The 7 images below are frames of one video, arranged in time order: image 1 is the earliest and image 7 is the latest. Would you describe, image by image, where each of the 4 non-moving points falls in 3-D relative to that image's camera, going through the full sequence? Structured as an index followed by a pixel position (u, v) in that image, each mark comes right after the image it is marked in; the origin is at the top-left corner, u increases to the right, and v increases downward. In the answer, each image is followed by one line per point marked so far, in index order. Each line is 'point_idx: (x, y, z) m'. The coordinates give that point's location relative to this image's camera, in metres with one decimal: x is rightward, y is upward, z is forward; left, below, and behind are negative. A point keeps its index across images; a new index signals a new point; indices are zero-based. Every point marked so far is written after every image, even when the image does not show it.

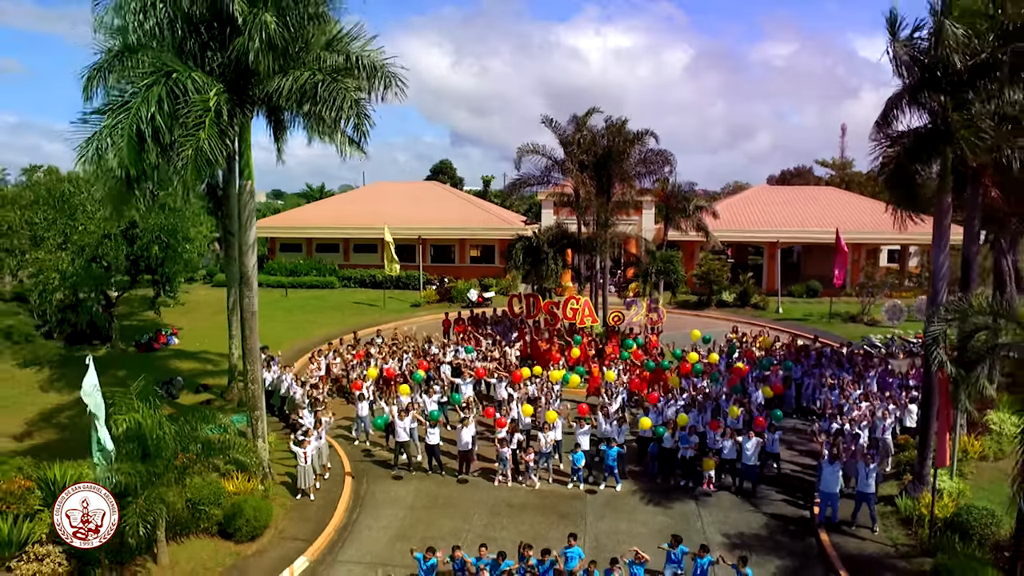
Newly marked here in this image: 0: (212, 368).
0: (-8.0, -2.1, +18.3) m
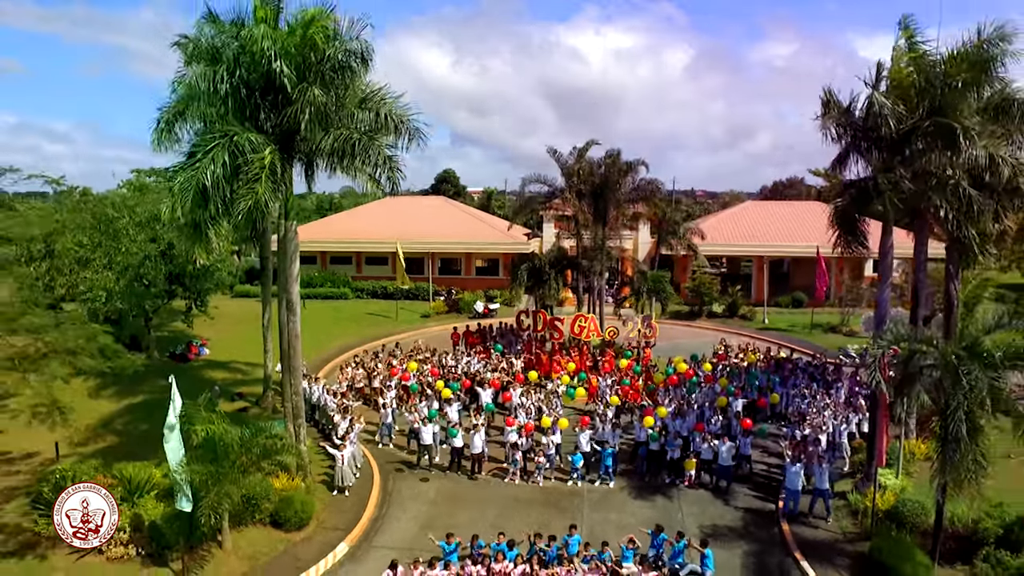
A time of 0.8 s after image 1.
0: (-7.9, -2.6, +20.1) m
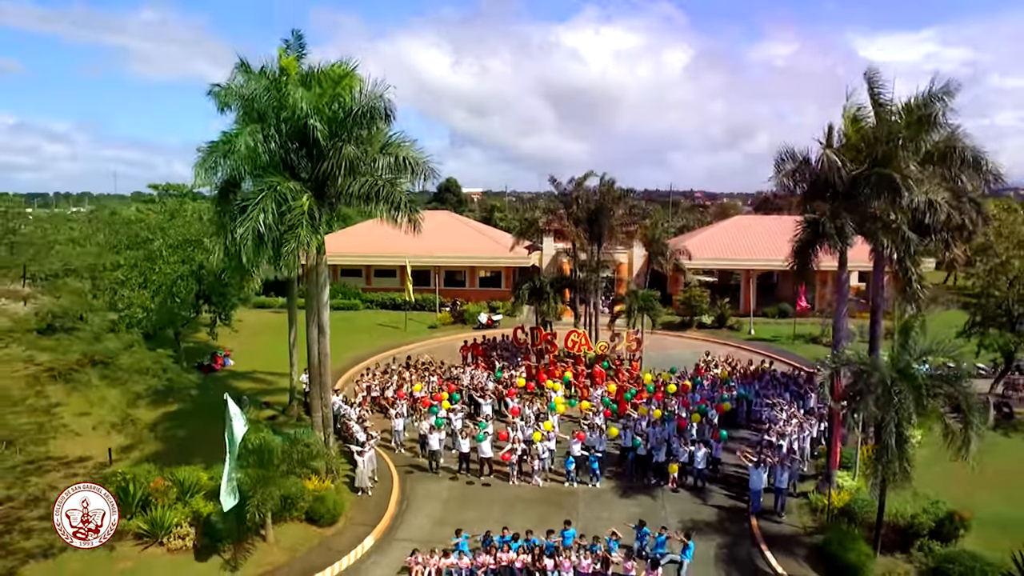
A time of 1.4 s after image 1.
0: (-7.8, -3.2, +21.9) m
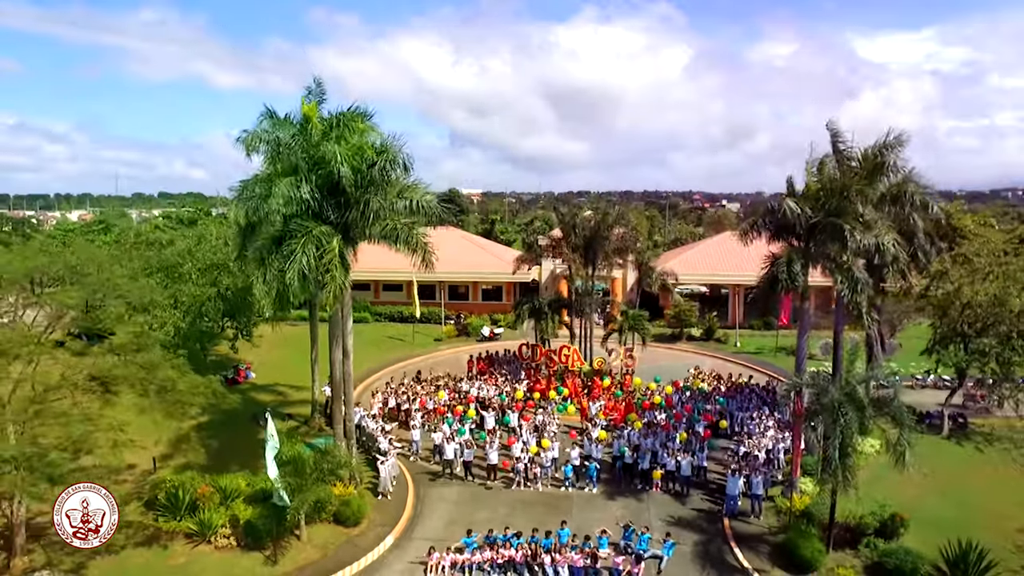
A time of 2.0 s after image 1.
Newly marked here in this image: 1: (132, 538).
0: (-7.7, -3.9, +23.9) m
1: (-8.6, -5.6, +15.5) m
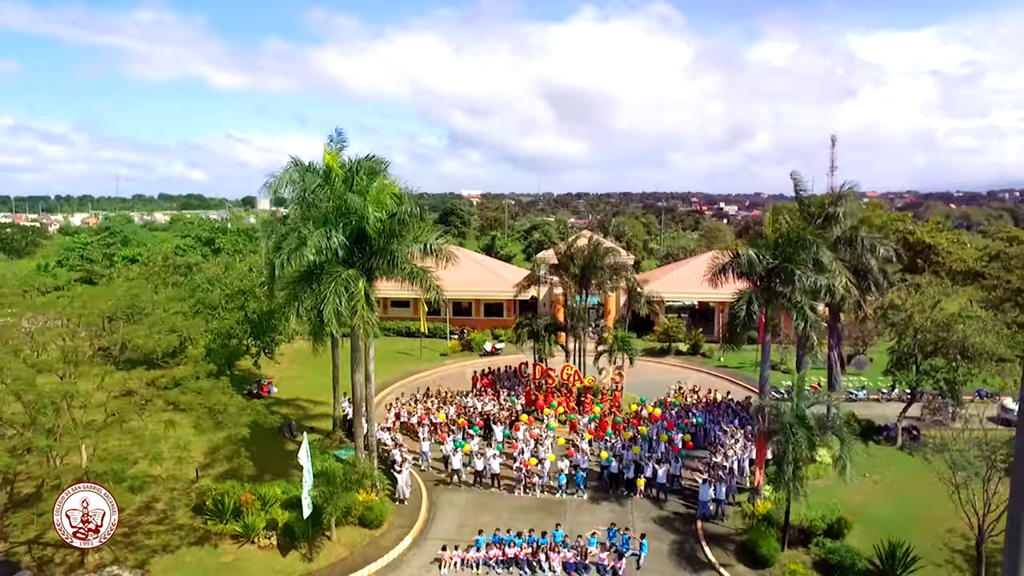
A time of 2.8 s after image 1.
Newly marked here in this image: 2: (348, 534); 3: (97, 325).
0: (-7.7, -4.8, +26.3) m
1: (-8.5, -6.5, +17.9) m
2: (-4.3, -6.5, +18.1) m
3: (-10.6, -1.0, +17.8) m
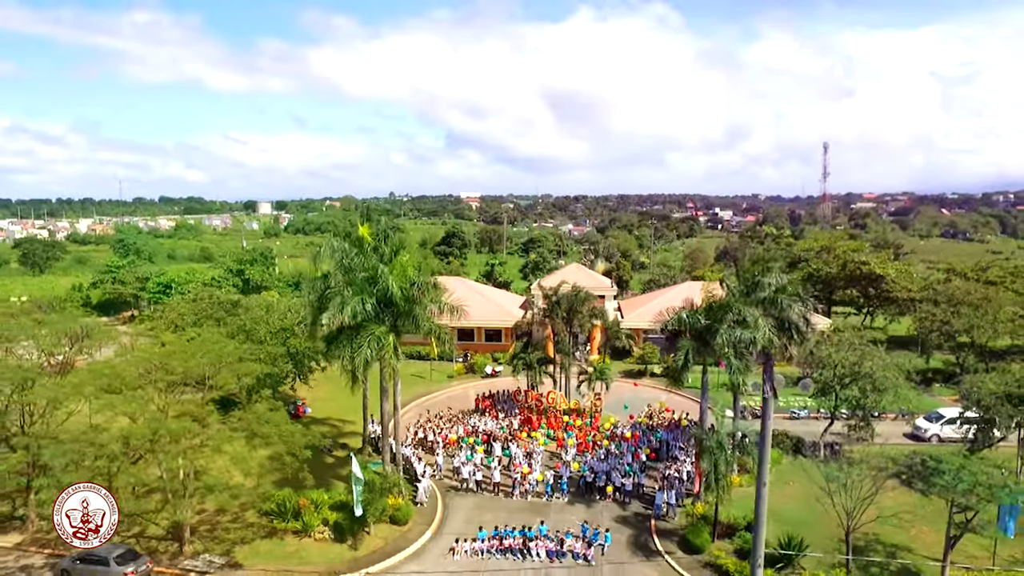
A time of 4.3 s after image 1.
0: (-7.9, -6.6, +31.7) m
1: (-8.6, -8.3, +23.3) m
2: (-4.4, -8.3, +23.5) m
3: (-10.7, -2.8, +23.2) m
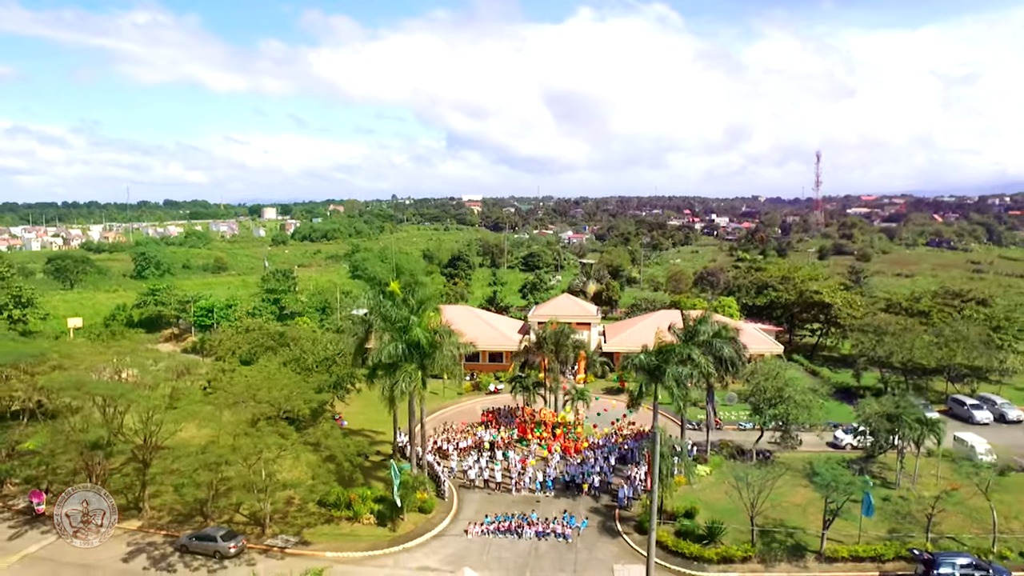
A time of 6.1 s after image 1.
0: (-7.9, -8.7, +39.4) m
1: (-8.7, -10.4, +31.0) m
2: (-4.5, -10.4, +31.2) m
3: (-10.8, -5.0, +30.9) m
